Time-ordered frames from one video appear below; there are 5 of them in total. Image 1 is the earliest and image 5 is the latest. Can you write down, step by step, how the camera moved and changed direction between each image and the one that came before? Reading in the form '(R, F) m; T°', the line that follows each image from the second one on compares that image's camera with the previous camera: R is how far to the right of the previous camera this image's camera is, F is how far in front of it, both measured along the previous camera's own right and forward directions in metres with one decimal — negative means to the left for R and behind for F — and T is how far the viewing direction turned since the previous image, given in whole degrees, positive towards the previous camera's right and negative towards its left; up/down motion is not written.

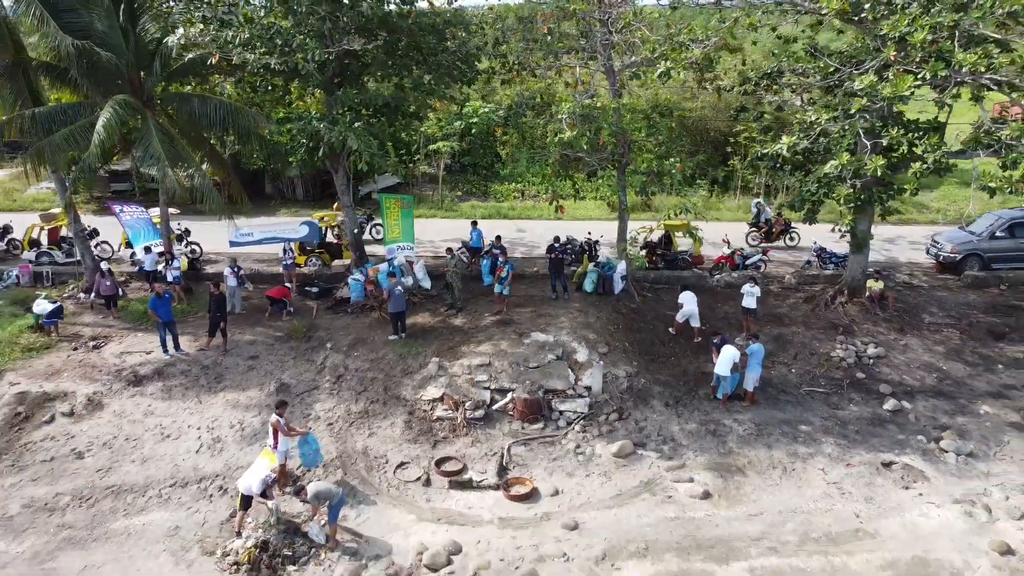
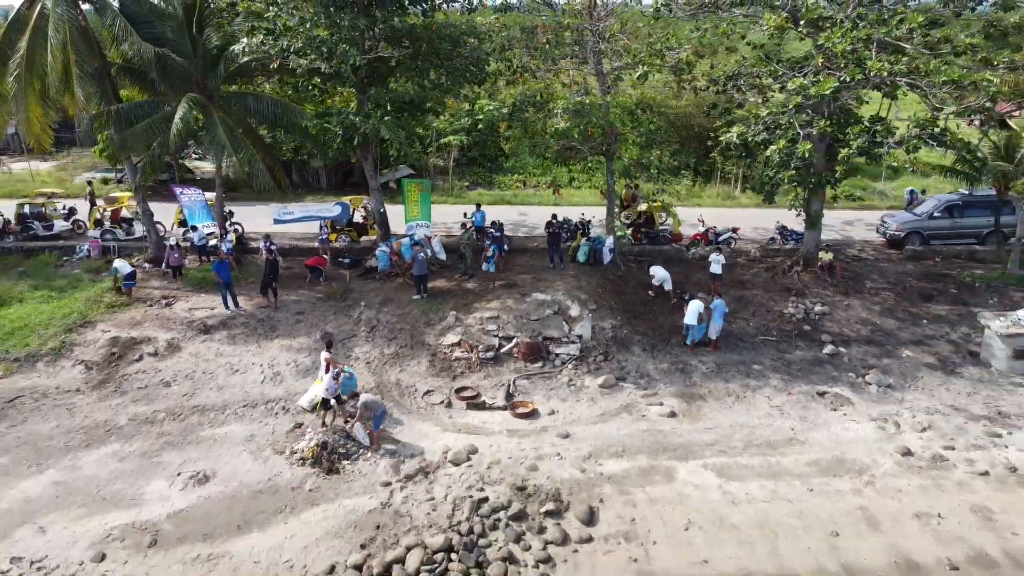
(-0.1, -2.4) m; 0°
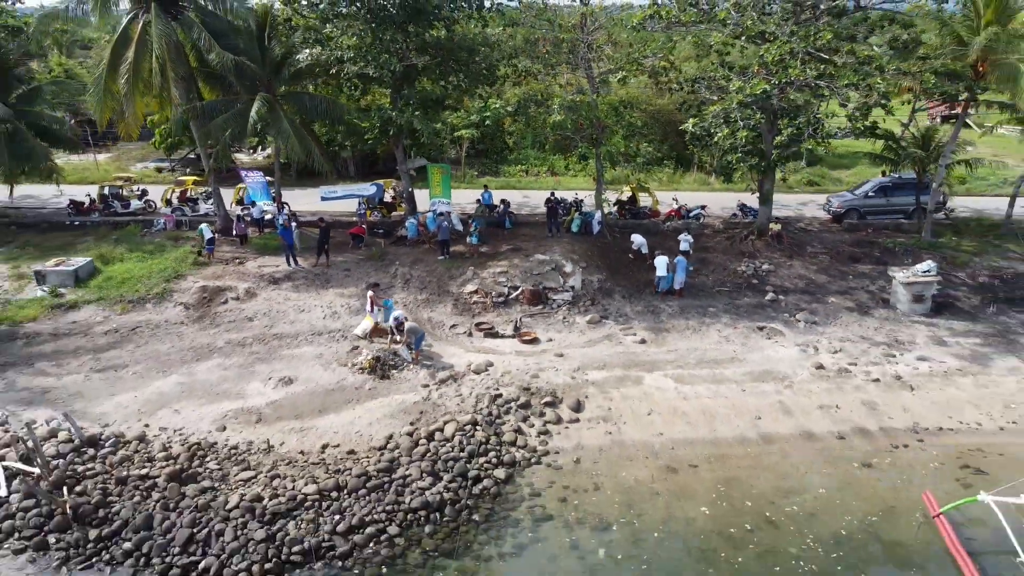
(-0.2, -3.5) m; 0°
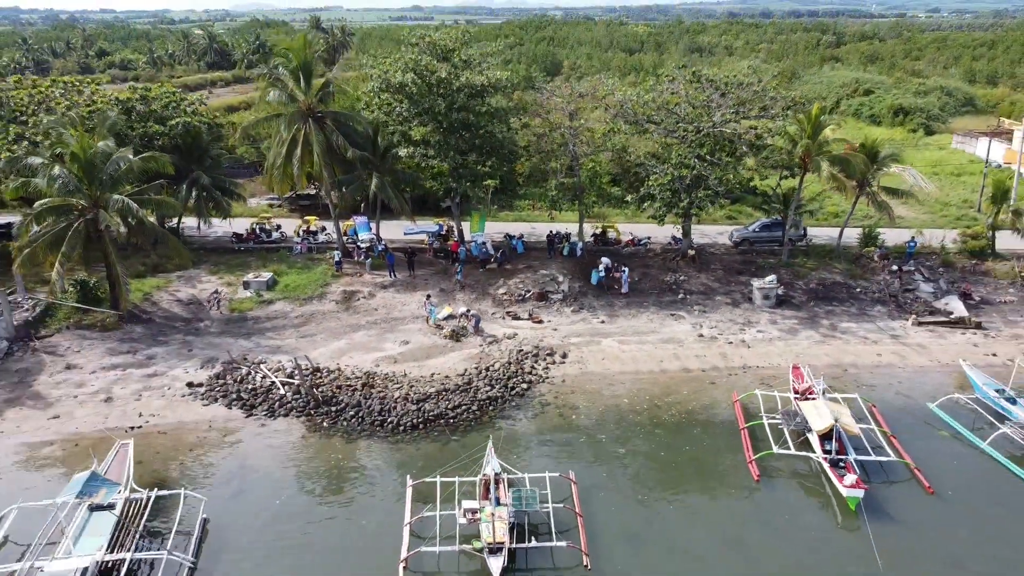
(-0.6, -11.6) m; 0°
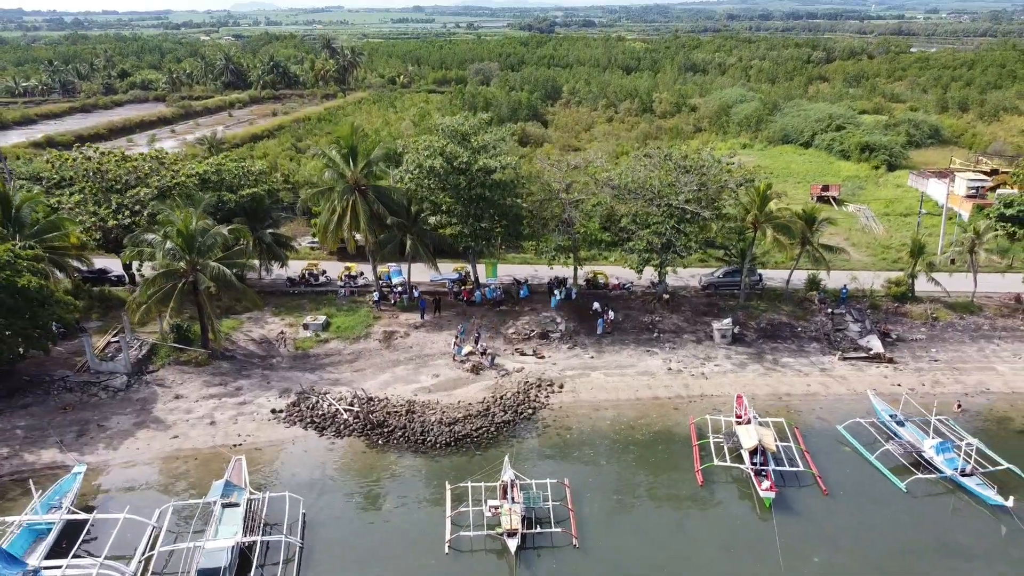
(-0.3, -6.9) m; 0°
